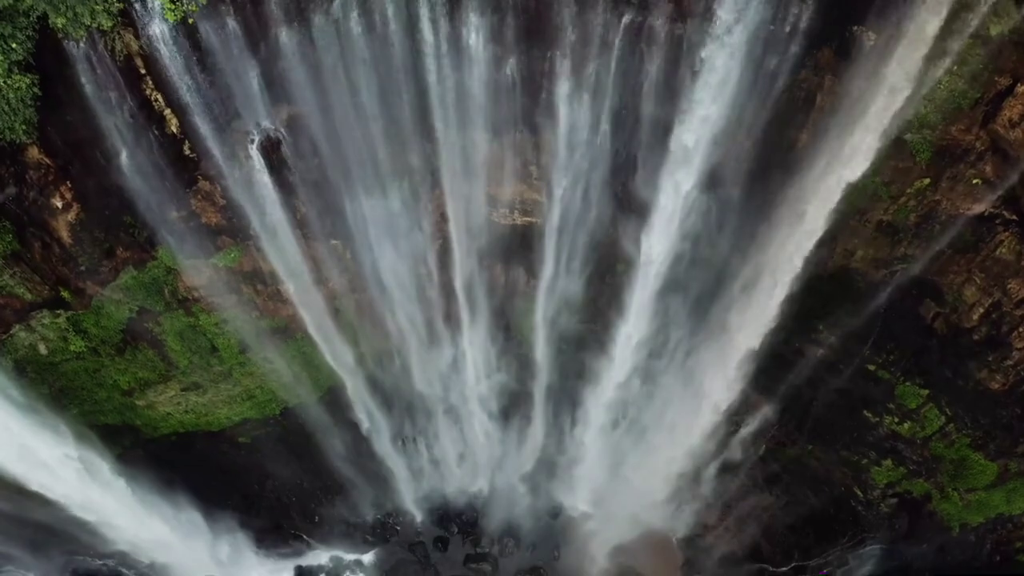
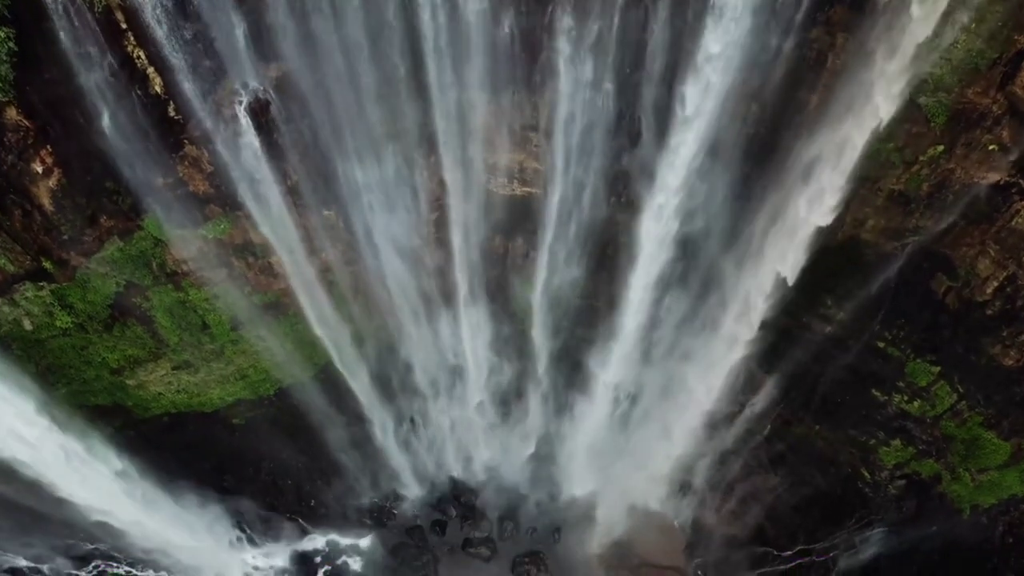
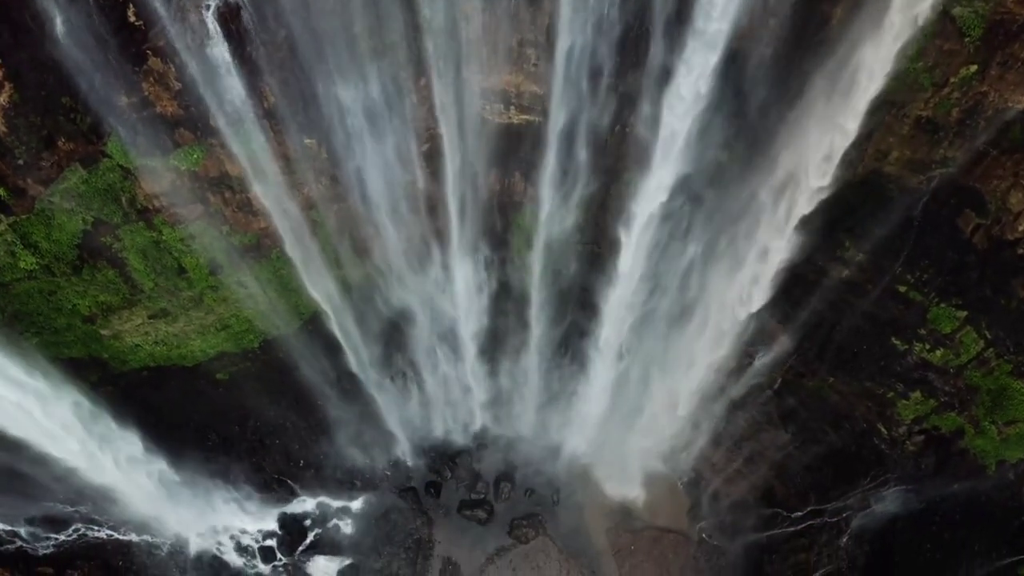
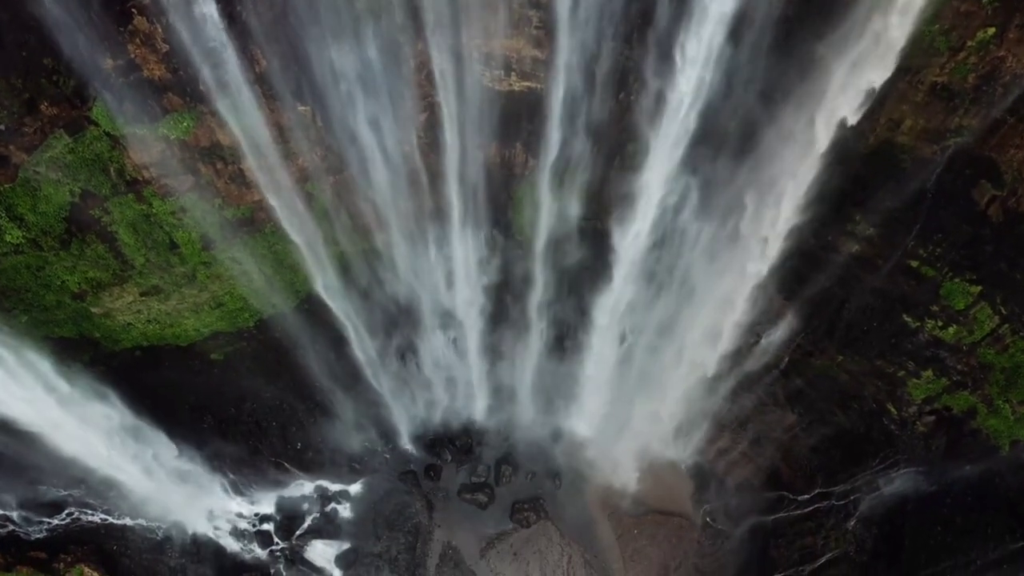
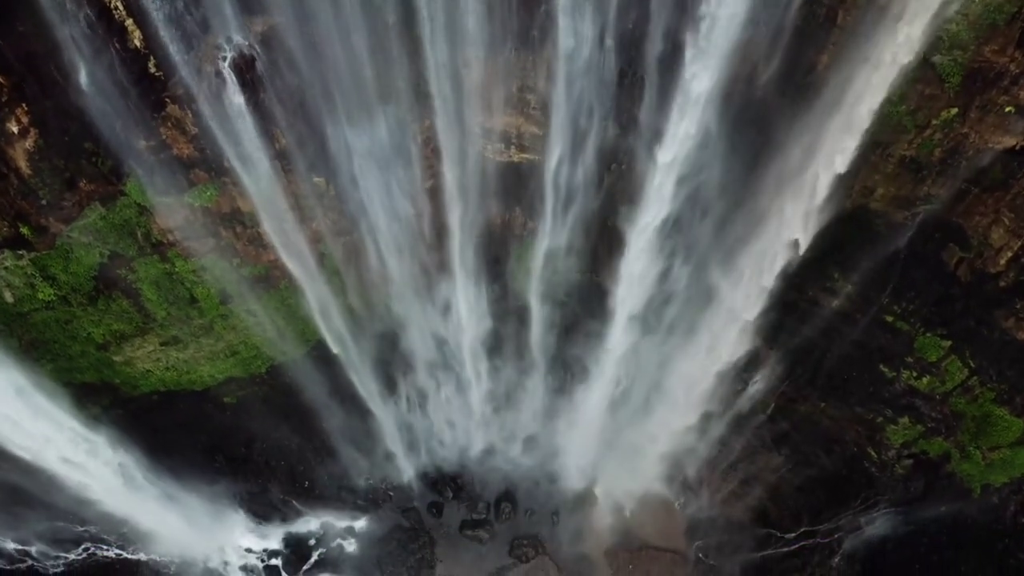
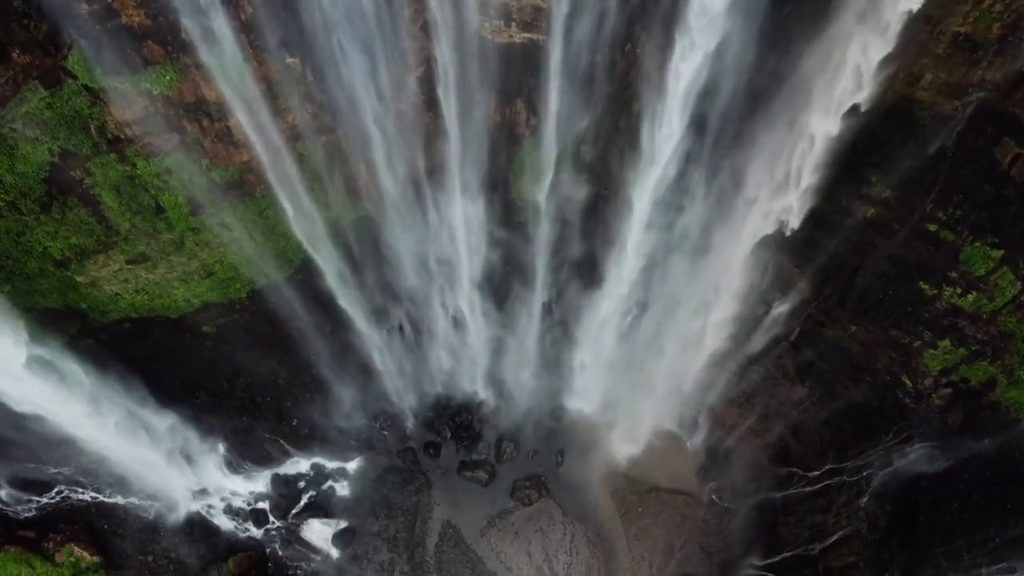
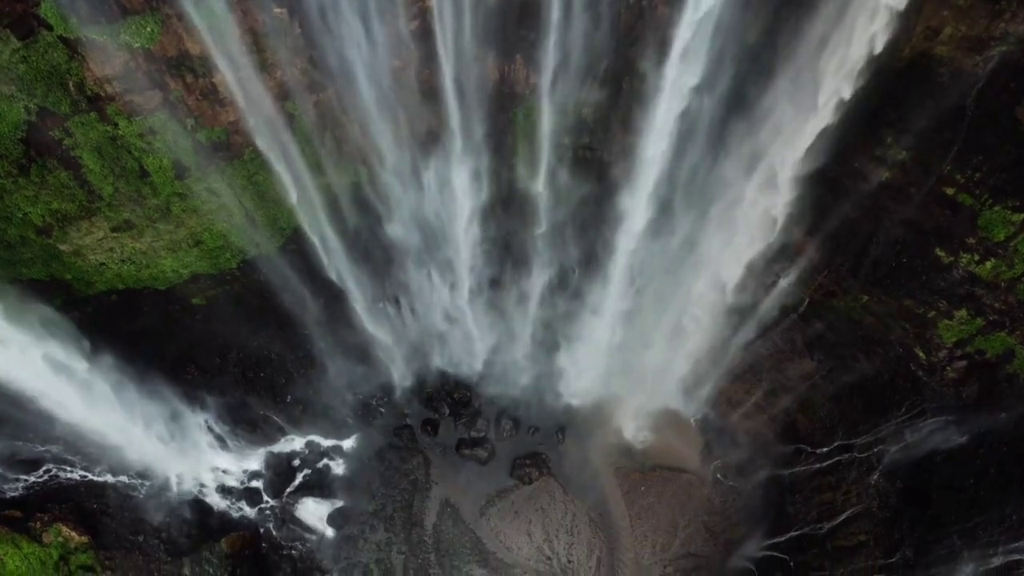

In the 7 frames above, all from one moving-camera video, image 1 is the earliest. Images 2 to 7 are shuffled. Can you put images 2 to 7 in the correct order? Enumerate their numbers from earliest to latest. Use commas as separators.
2, 5, 3, 4, 6, 7
